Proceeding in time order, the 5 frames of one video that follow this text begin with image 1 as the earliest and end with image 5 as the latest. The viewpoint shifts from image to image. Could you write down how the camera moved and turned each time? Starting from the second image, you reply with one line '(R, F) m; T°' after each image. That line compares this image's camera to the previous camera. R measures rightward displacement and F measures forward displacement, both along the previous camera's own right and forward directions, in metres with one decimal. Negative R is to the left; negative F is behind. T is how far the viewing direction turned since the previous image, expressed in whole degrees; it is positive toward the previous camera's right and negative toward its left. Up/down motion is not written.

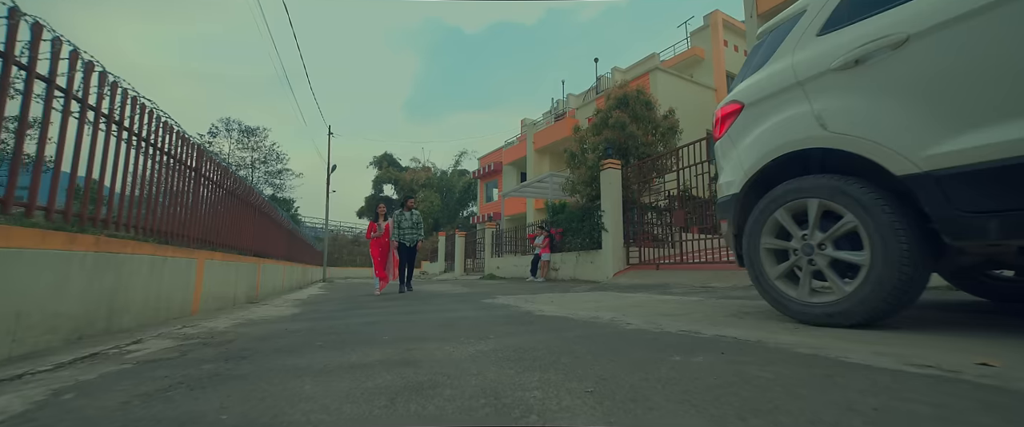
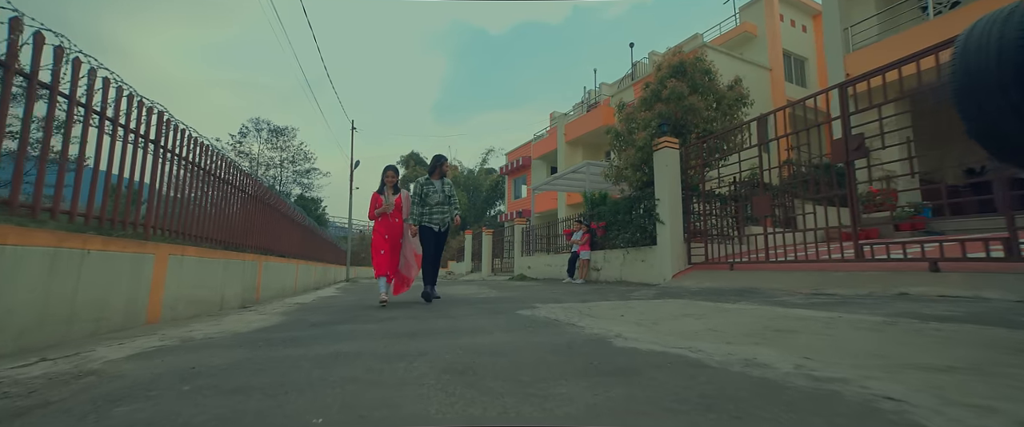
(-0.2, +1.3) m; -4°
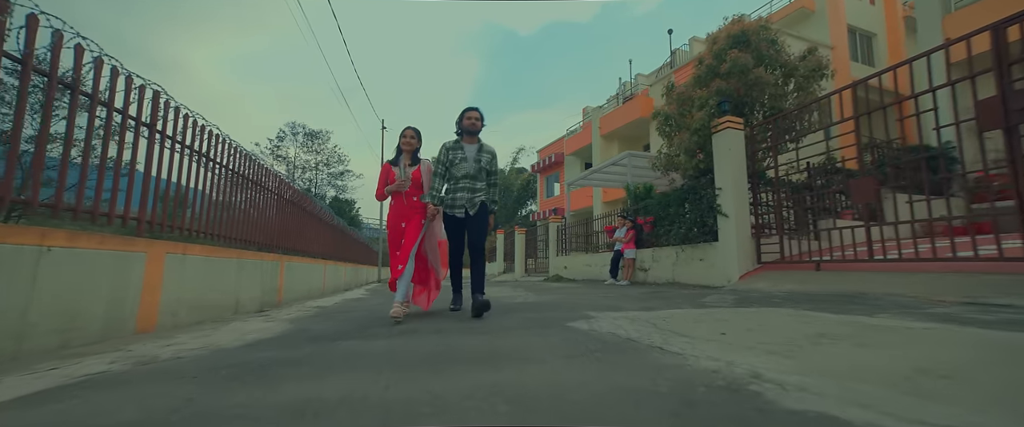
(-0.1, +0.8) m; -4°
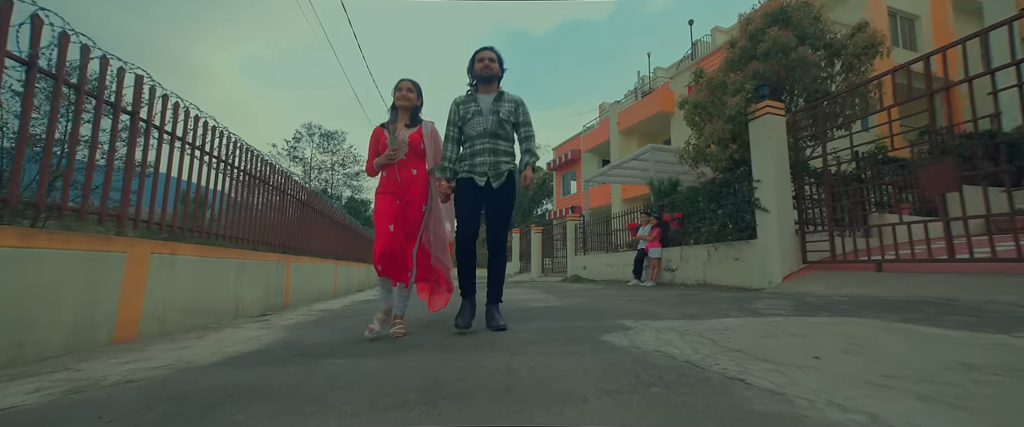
(0.0, +0.5) m; -2°
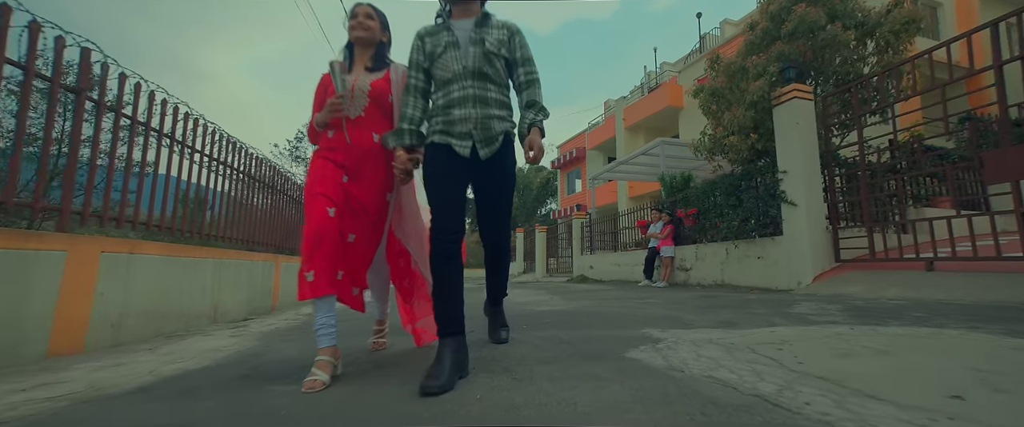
(0.0, +0.5) m; -1°
